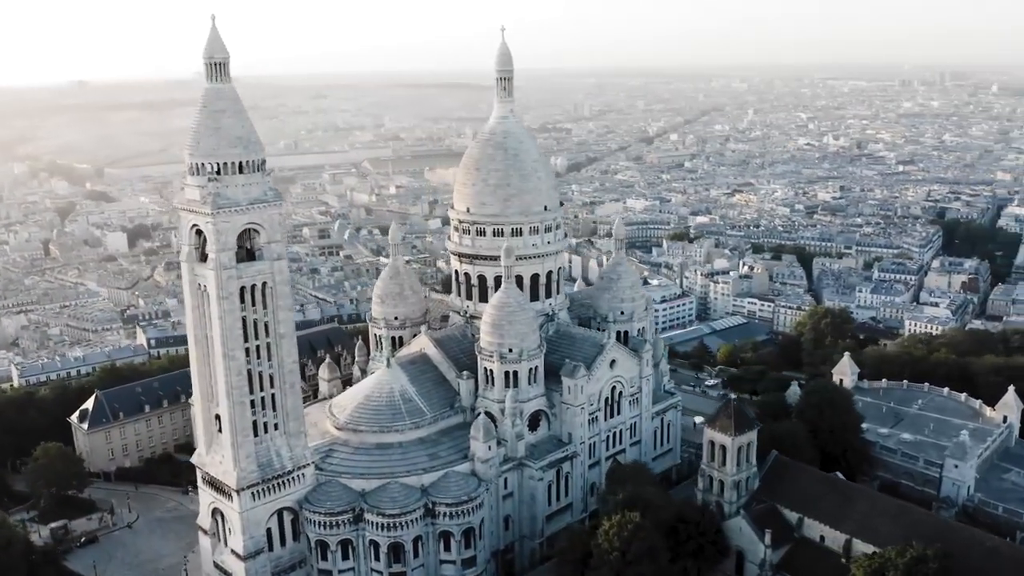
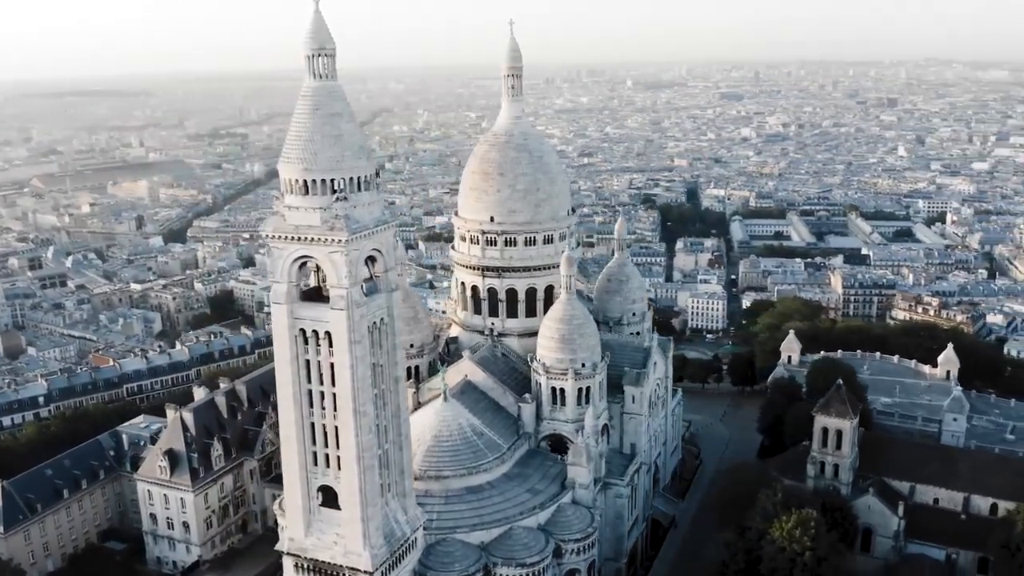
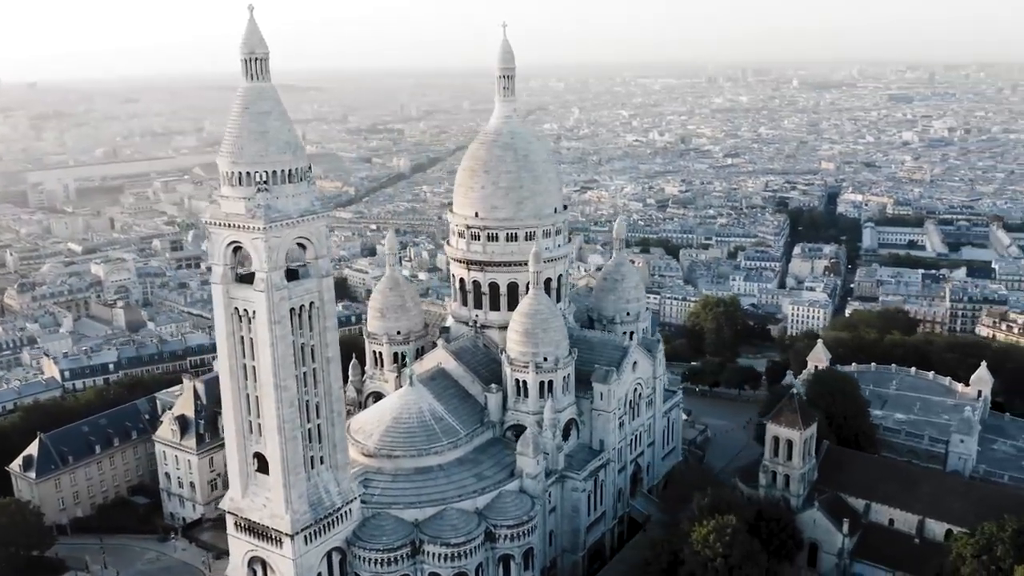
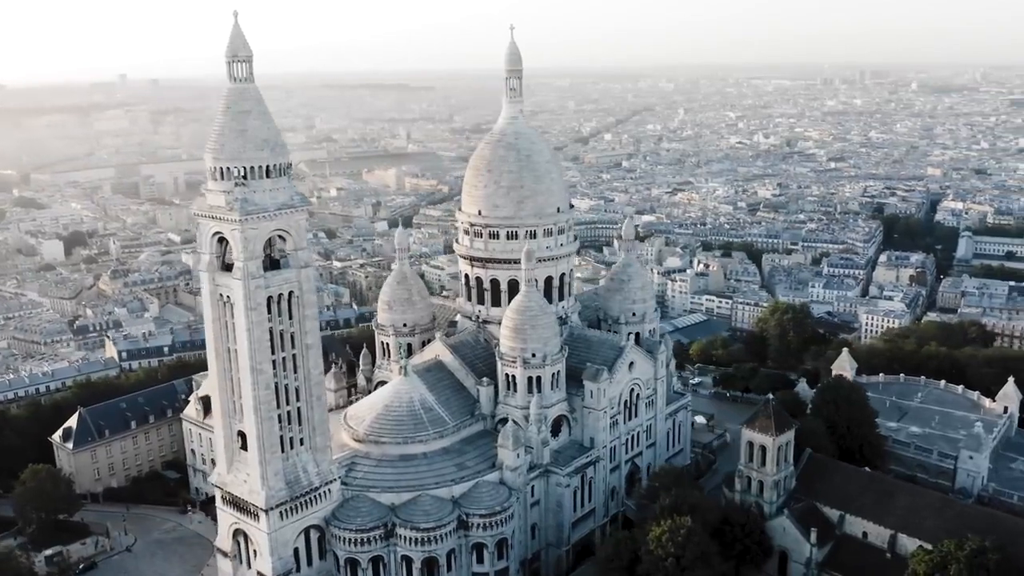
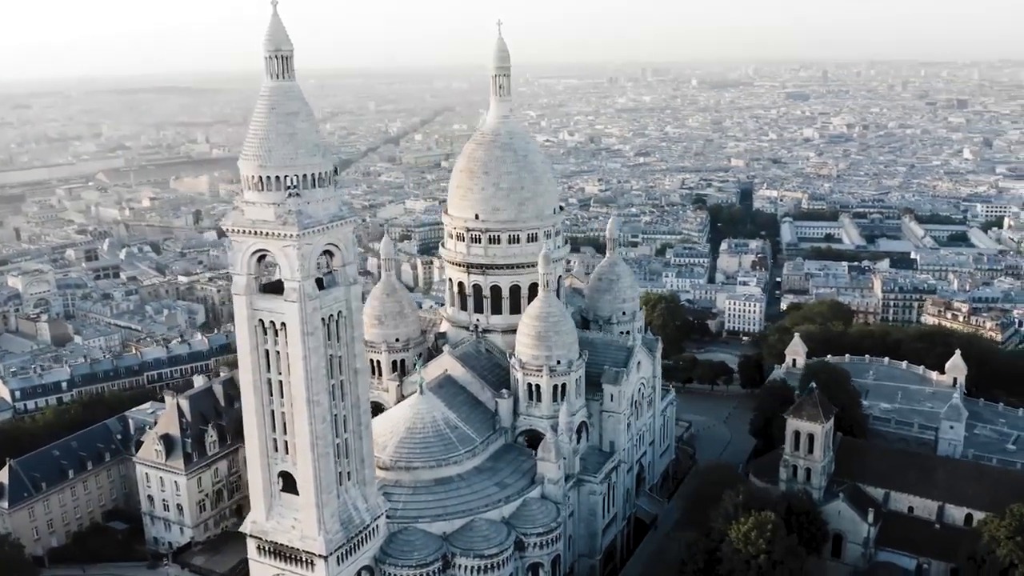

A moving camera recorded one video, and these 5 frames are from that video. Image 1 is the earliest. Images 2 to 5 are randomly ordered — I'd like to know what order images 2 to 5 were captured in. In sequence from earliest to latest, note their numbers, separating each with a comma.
4, 3, 5, 2
